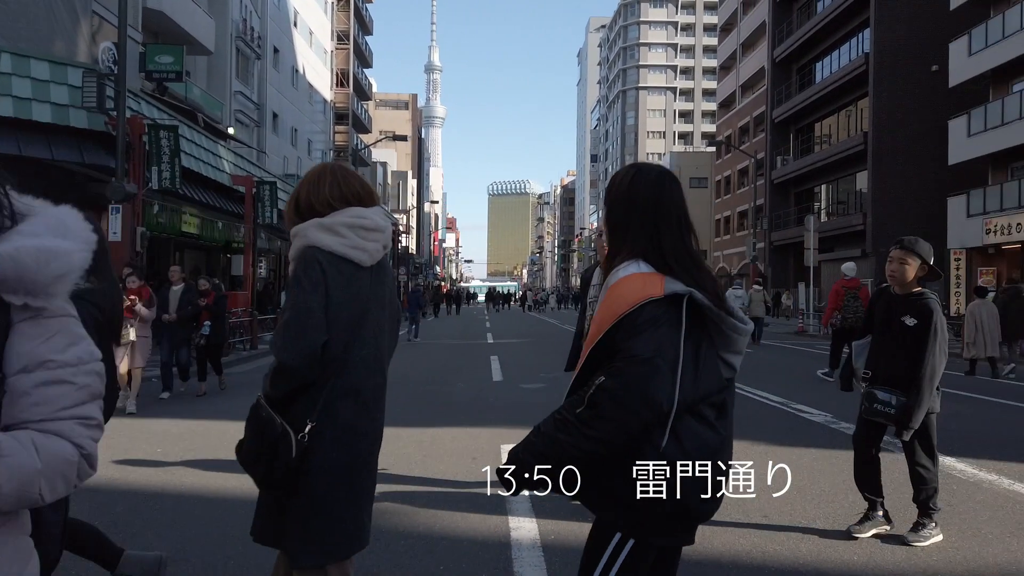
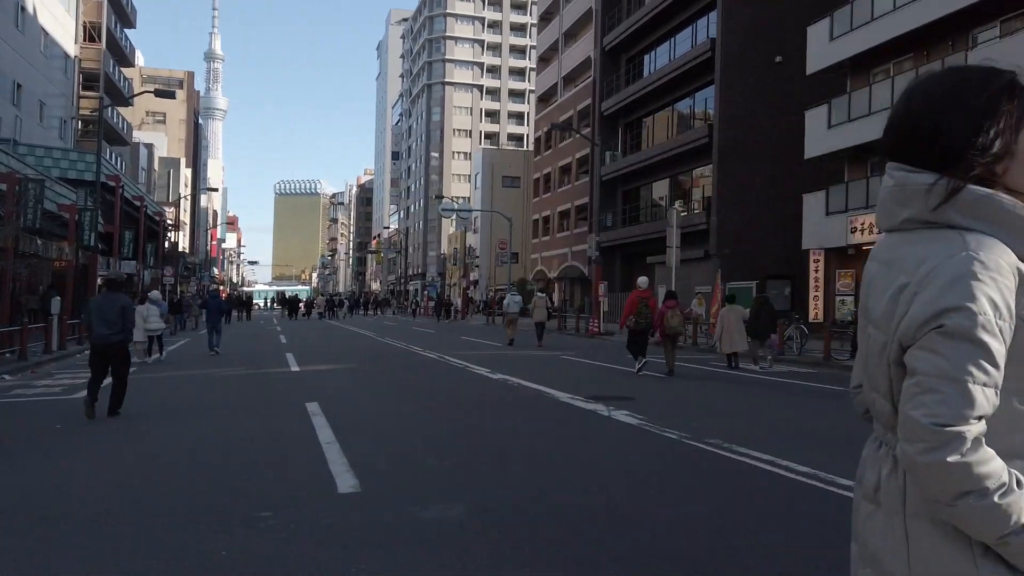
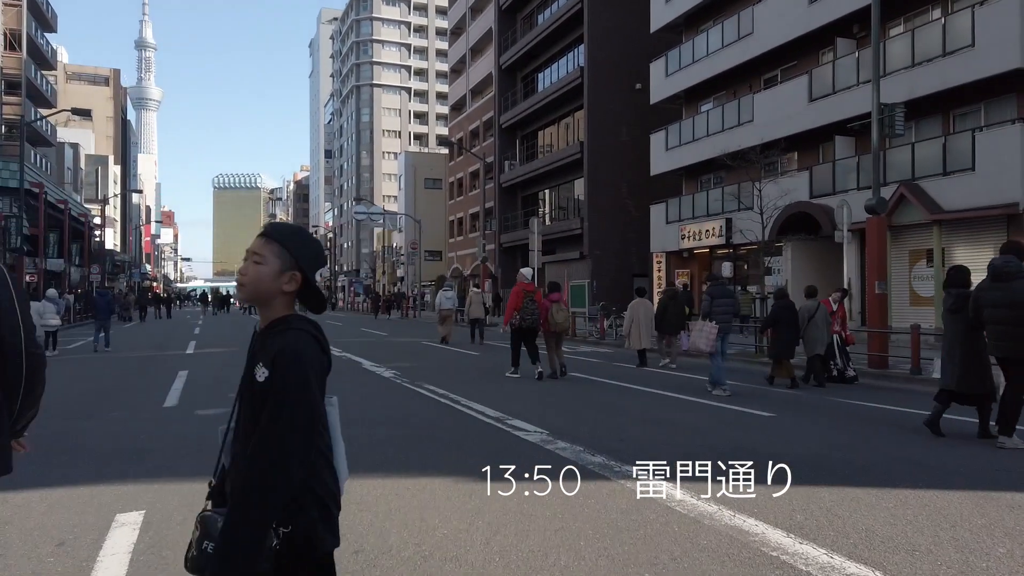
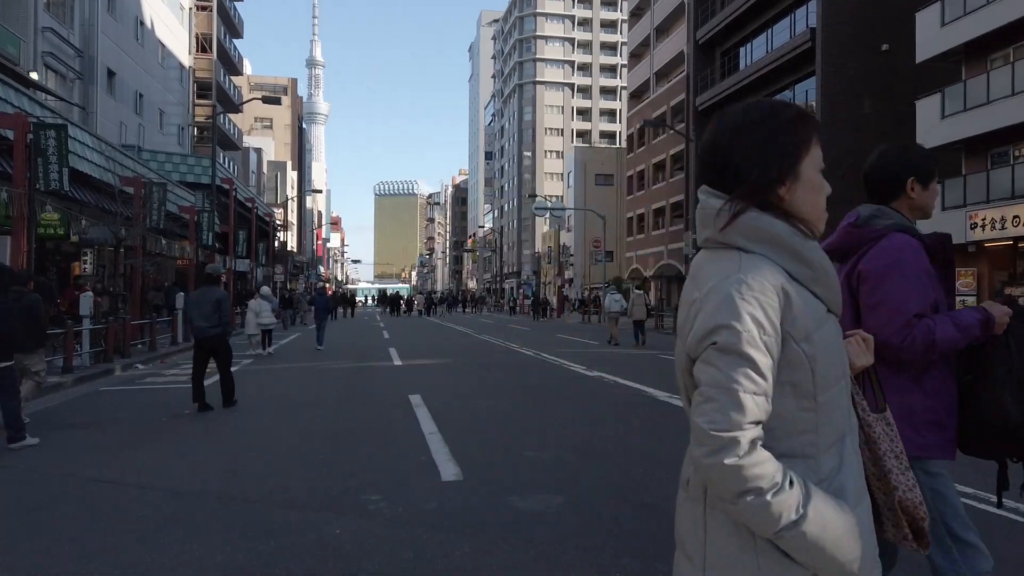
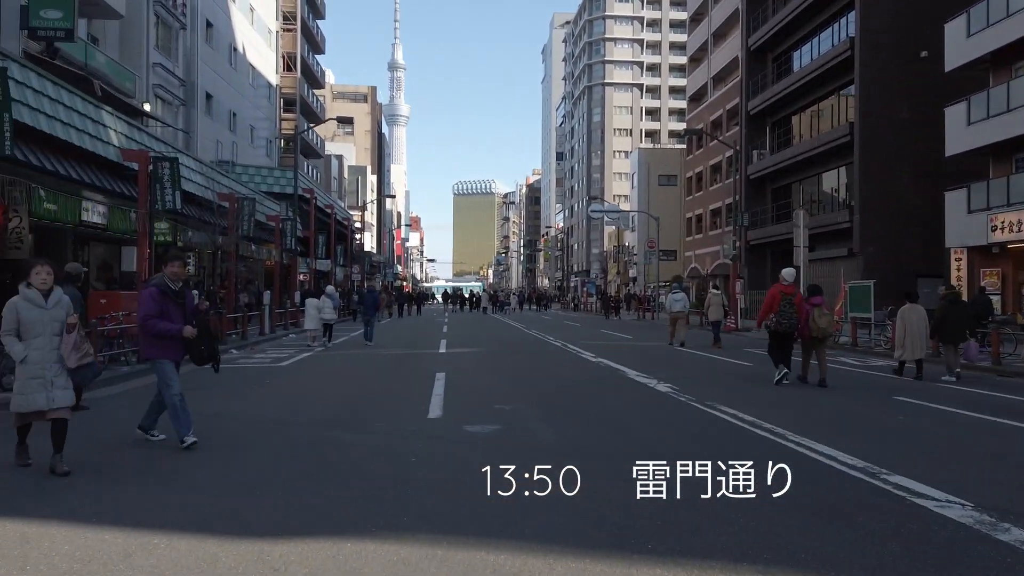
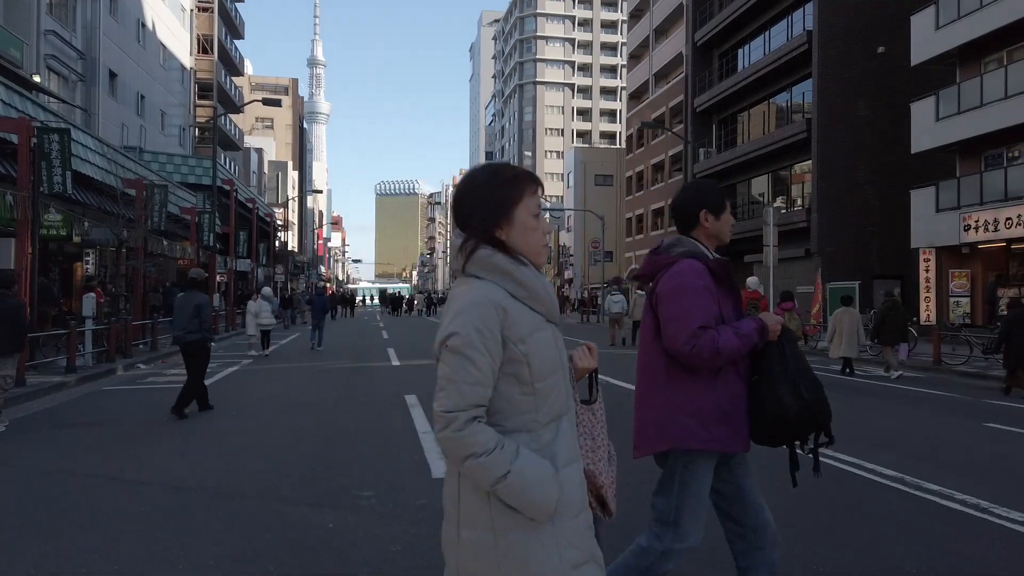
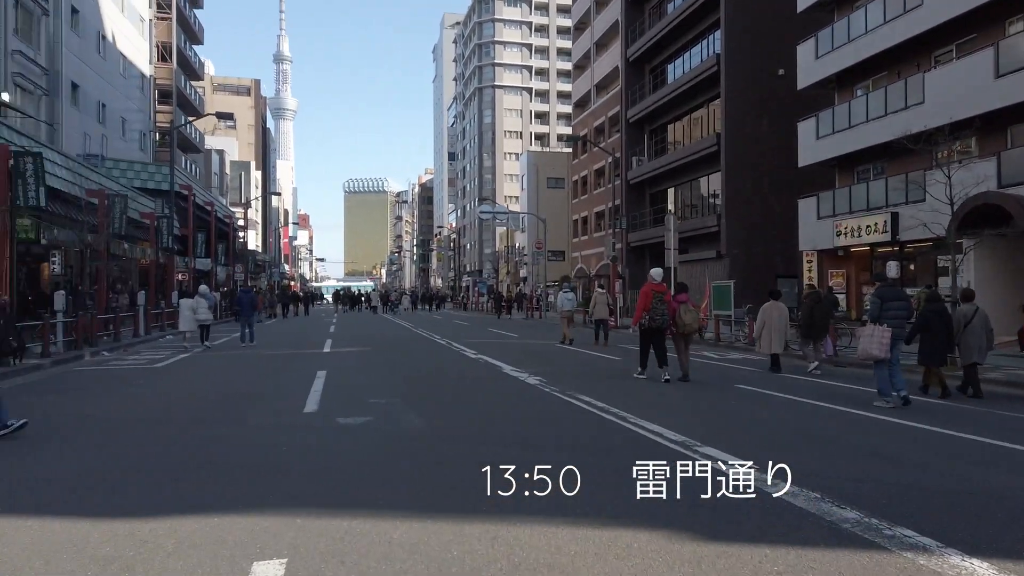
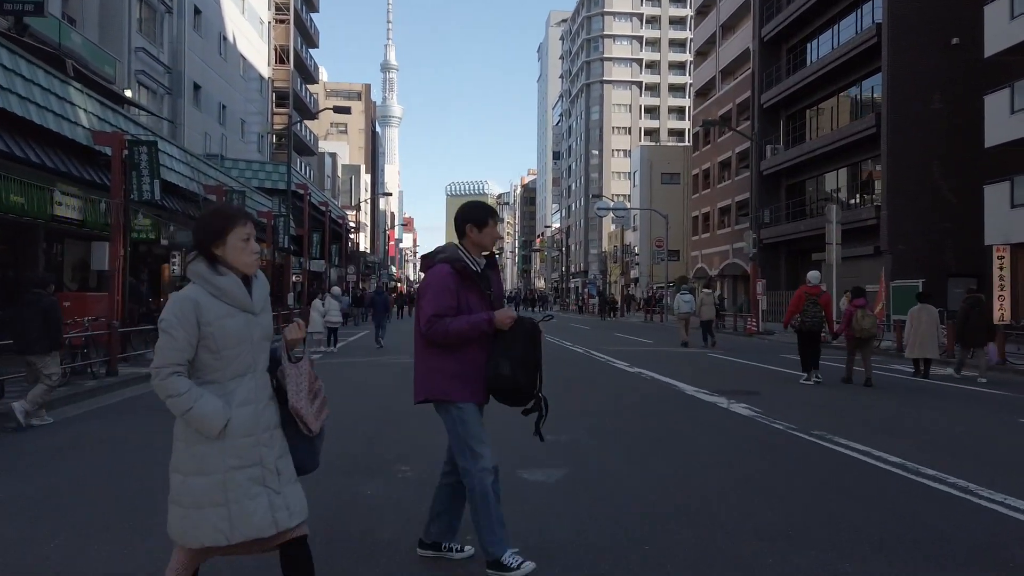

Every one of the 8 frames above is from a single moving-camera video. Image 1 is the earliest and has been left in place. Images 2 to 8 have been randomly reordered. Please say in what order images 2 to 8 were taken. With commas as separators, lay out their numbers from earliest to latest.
3, 7, 5, 8, 6, 4, 2
